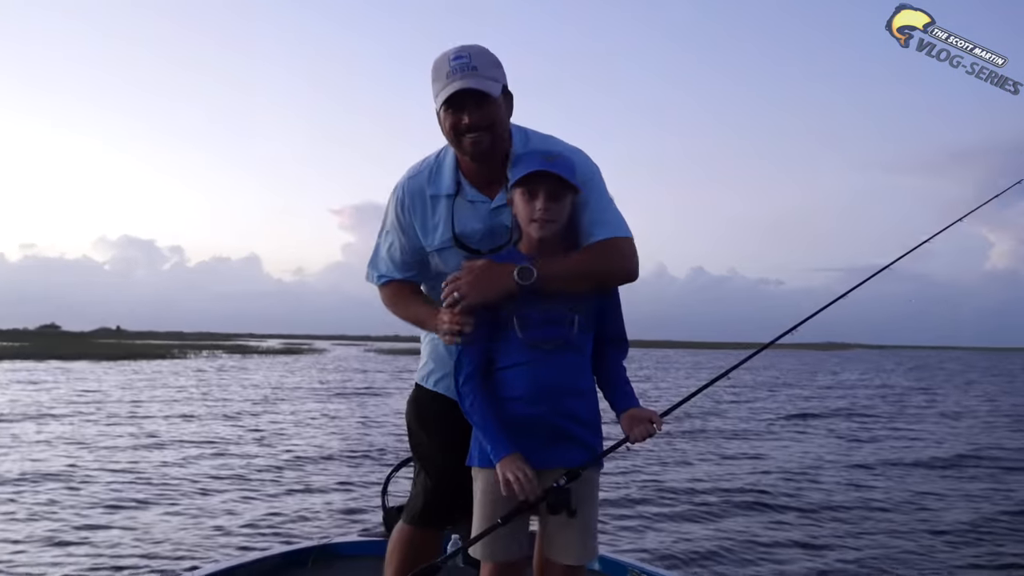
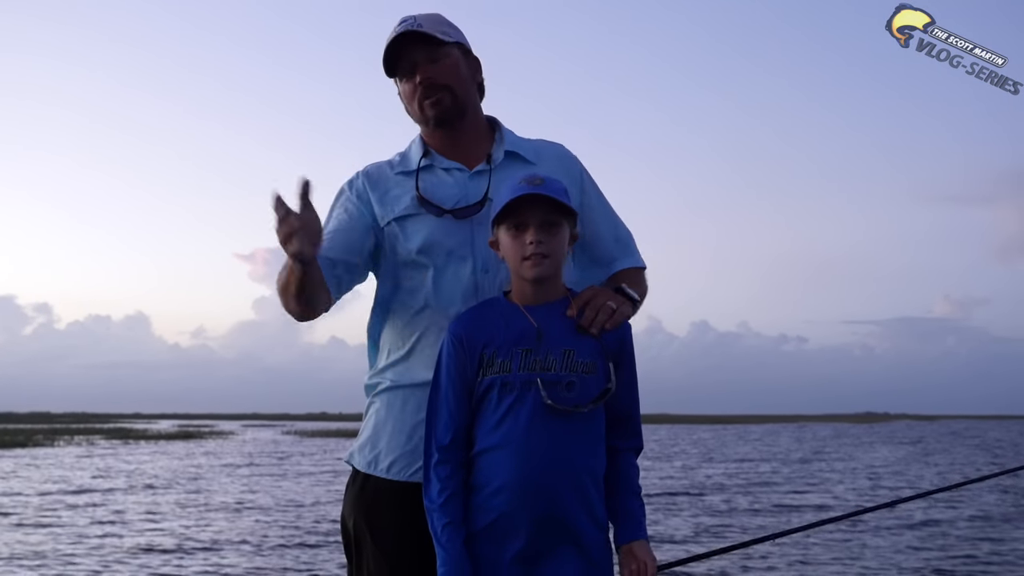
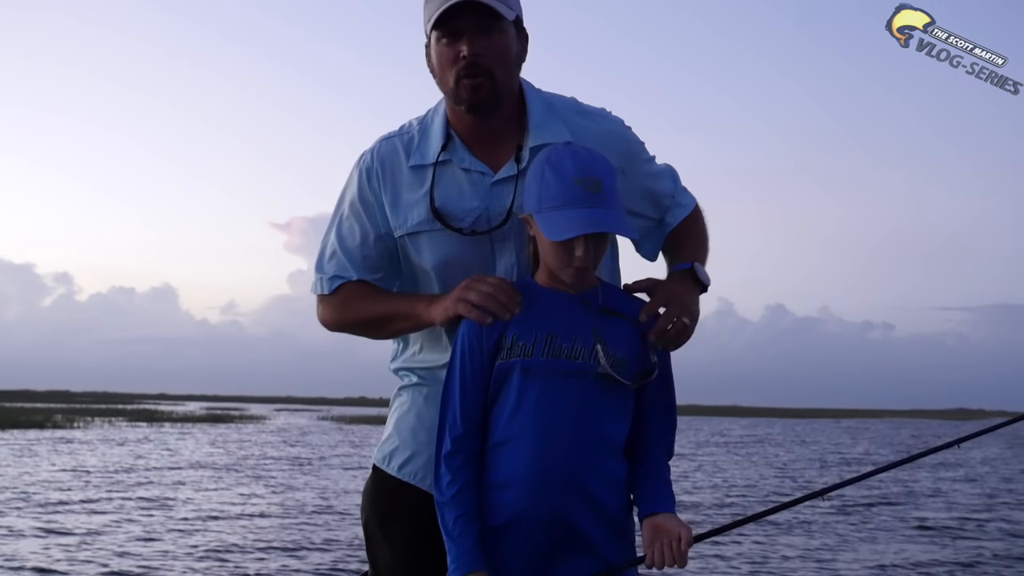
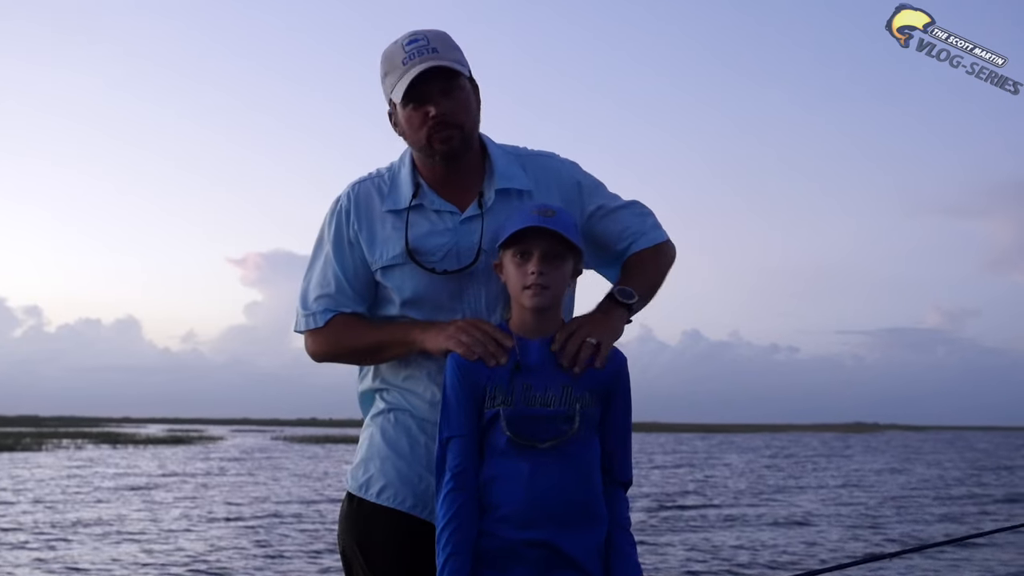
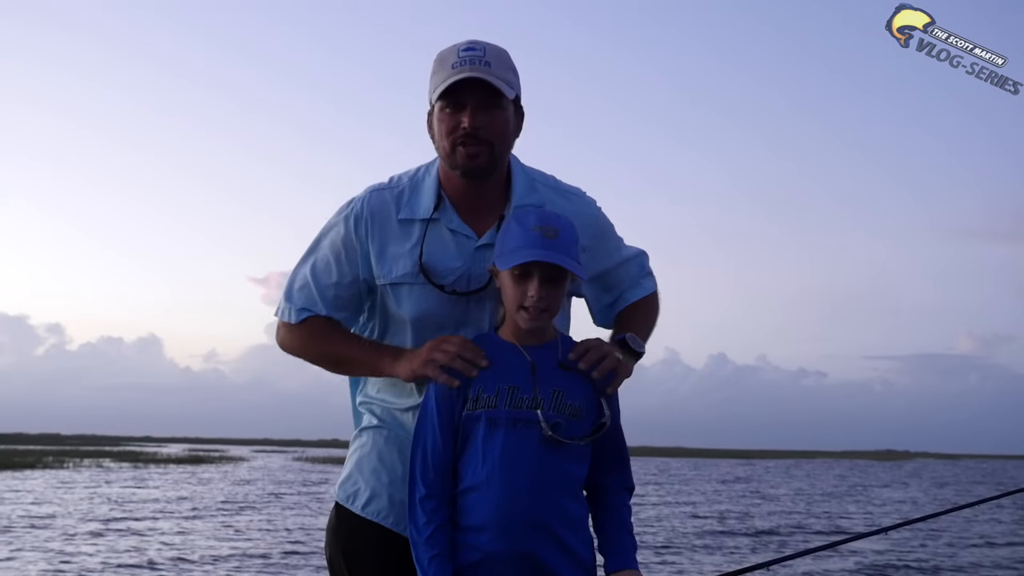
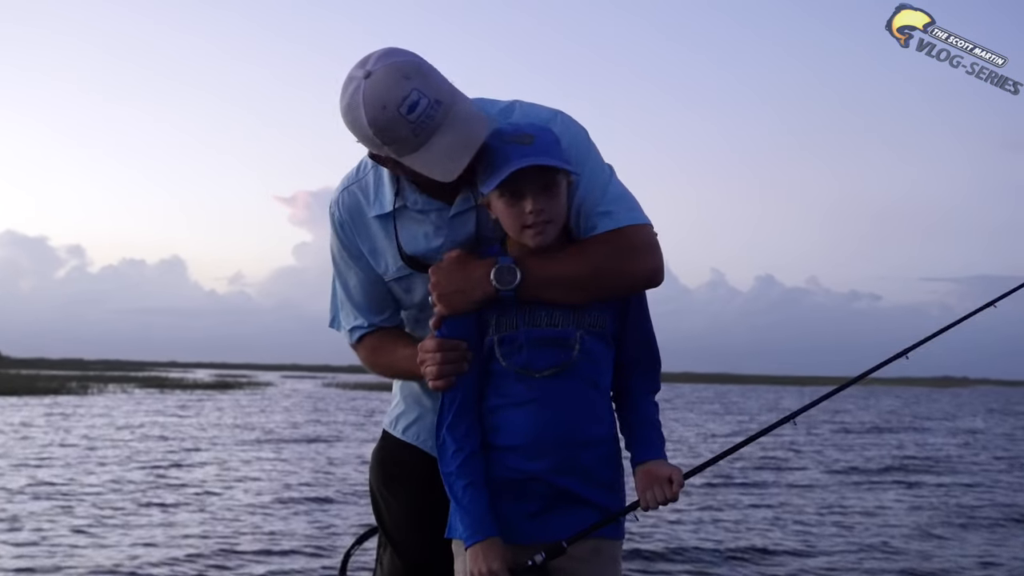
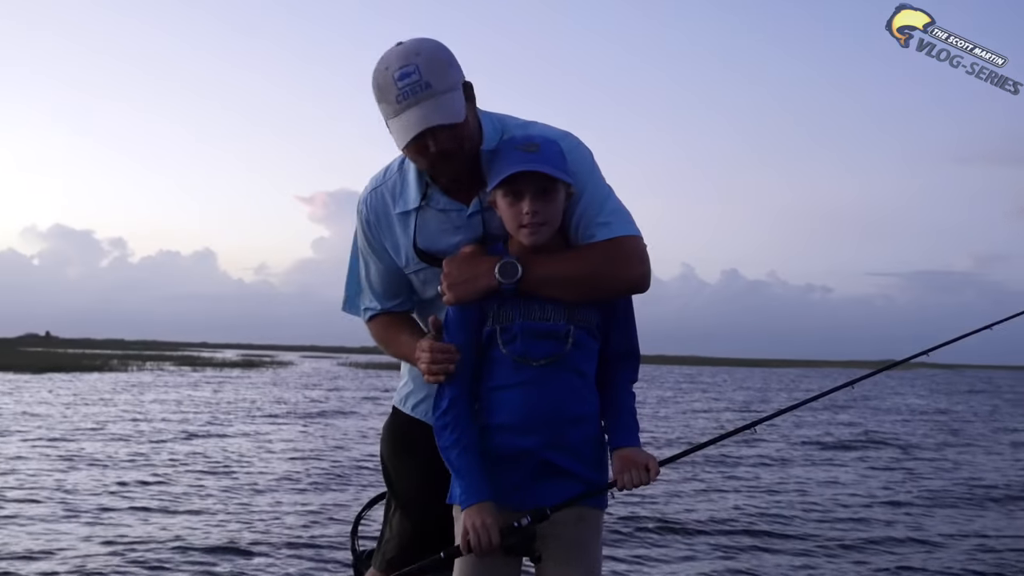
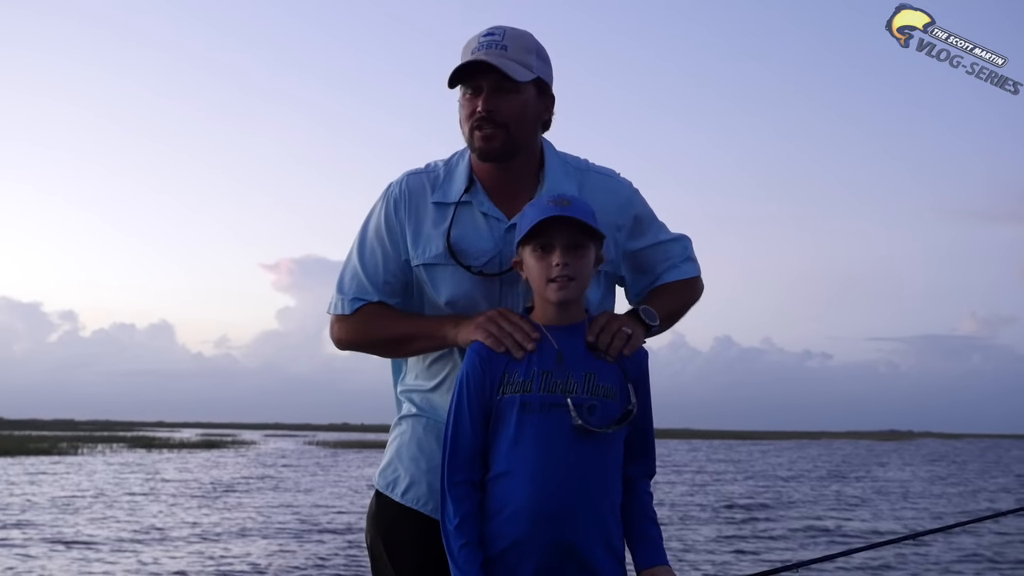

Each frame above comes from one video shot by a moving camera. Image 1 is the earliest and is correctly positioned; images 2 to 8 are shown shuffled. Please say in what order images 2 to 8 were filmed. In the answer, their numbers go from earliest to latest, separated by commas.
7, 6, 3, 5, 8, 2, 4
